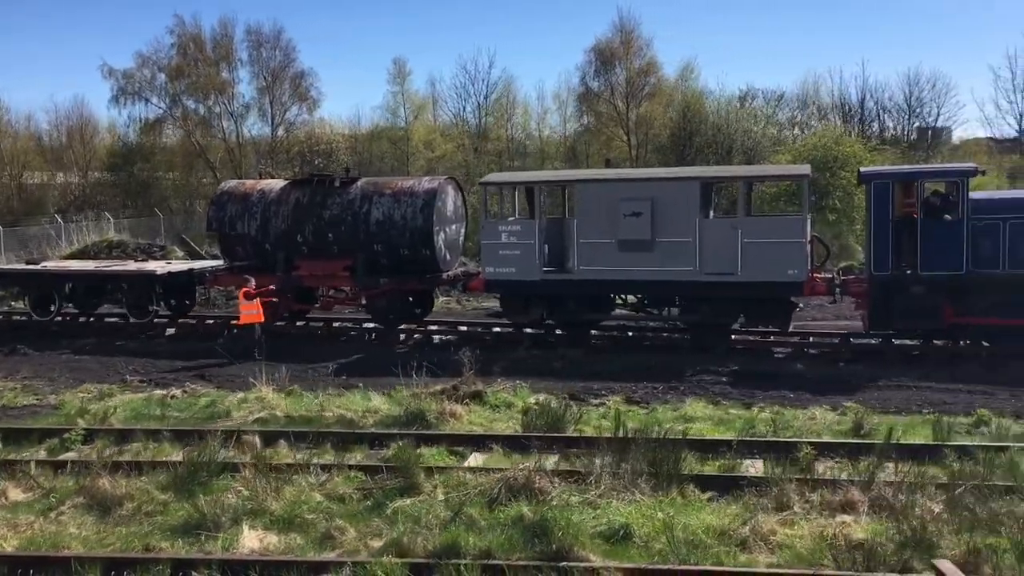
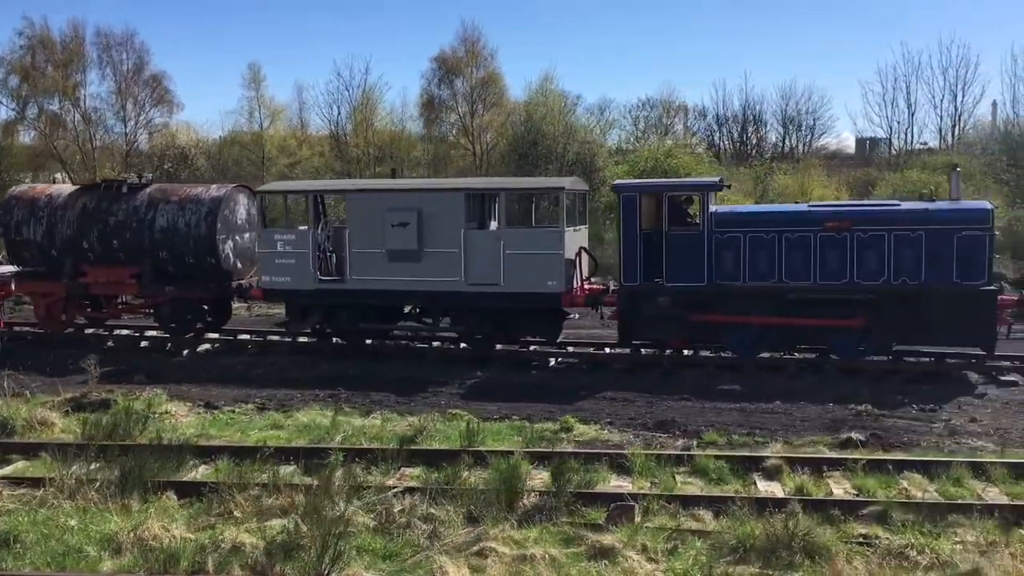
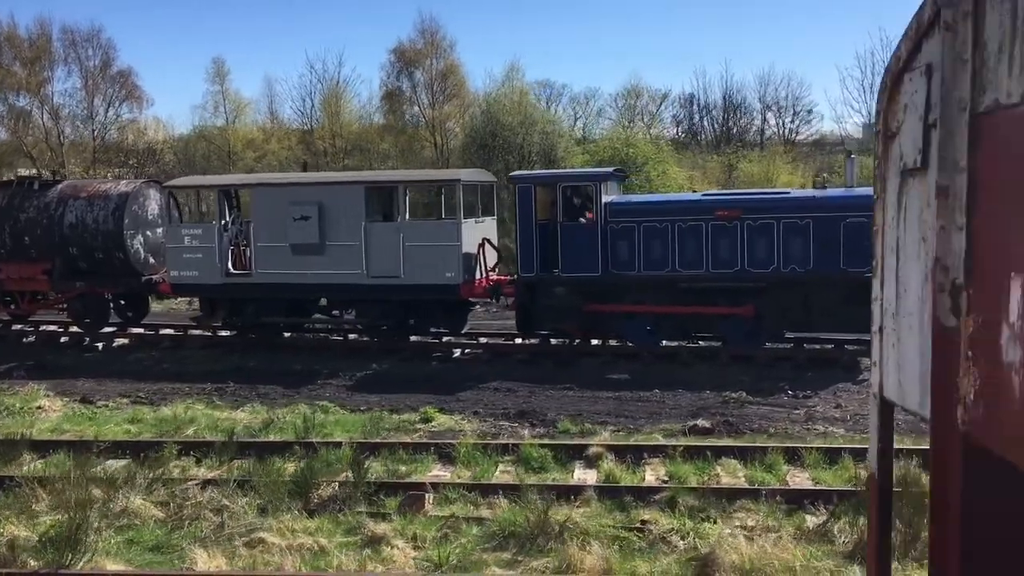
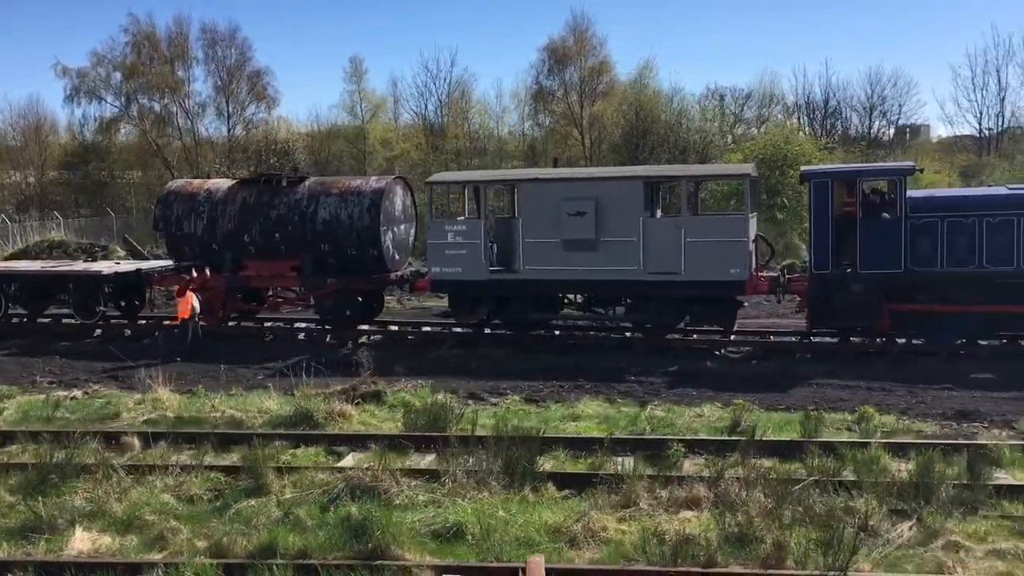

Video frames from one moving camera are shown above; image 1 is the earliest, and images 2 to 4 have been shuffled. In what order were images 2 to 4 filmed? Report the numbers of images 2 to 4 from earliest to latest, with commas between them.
4, 2, 3
